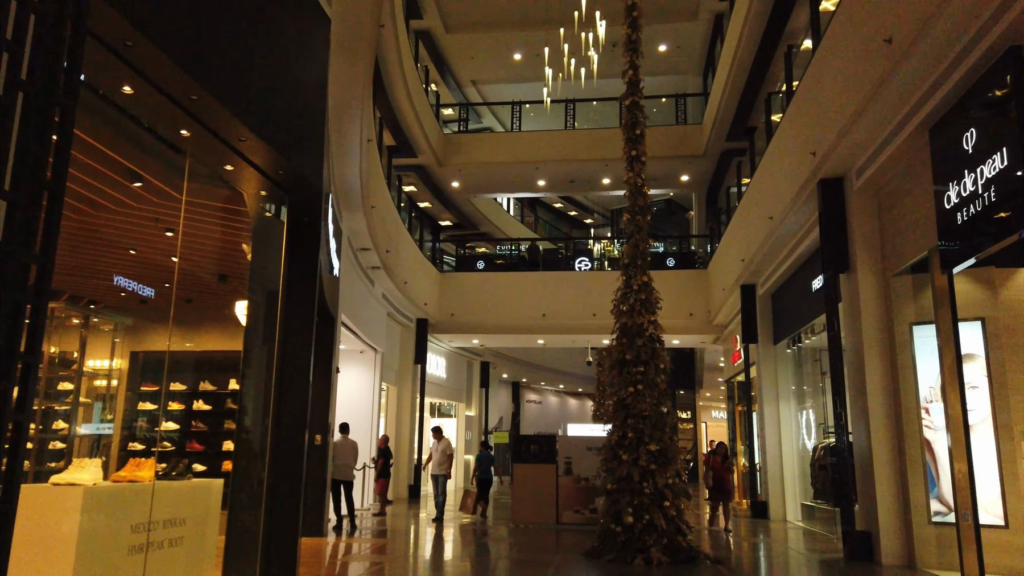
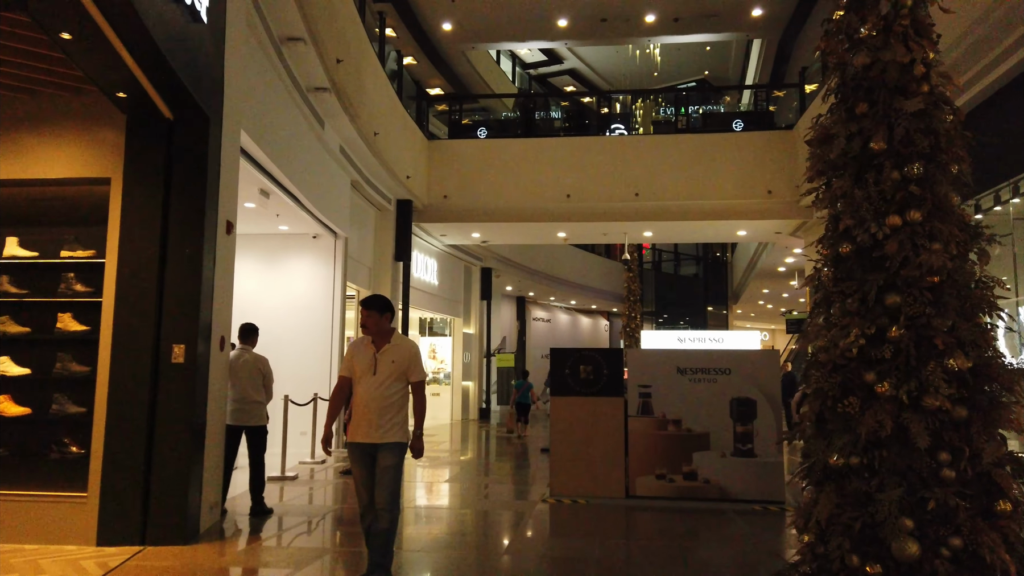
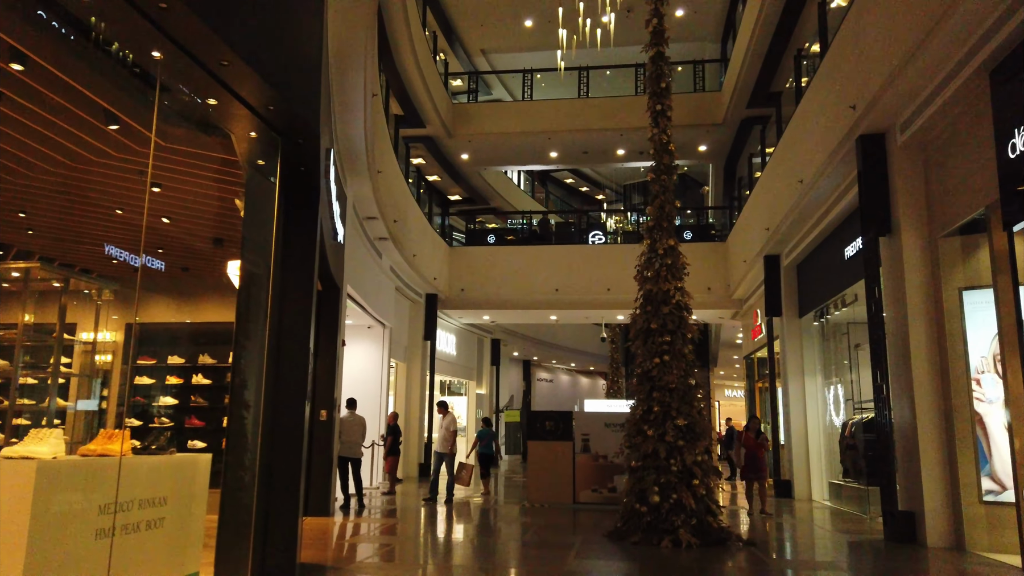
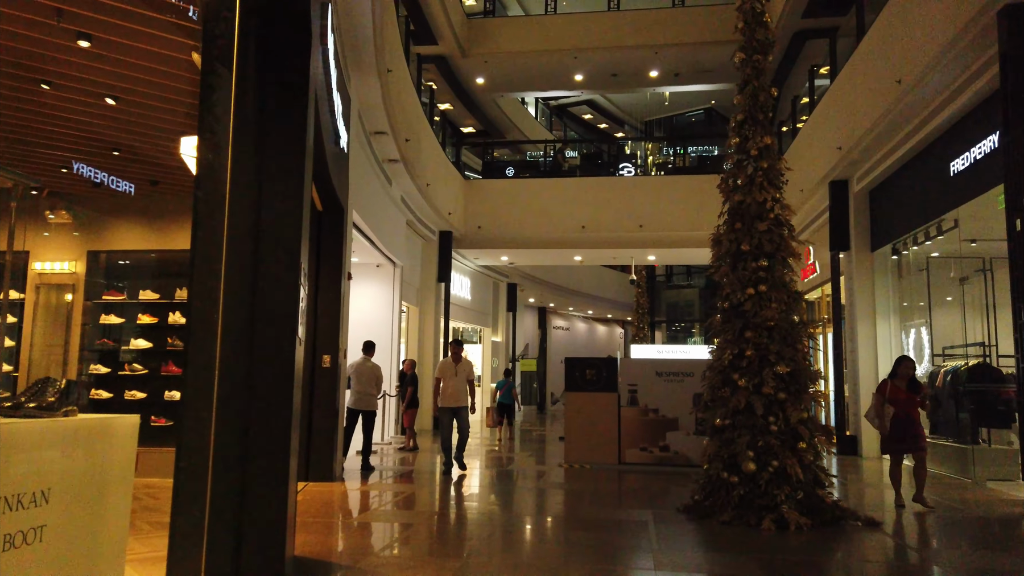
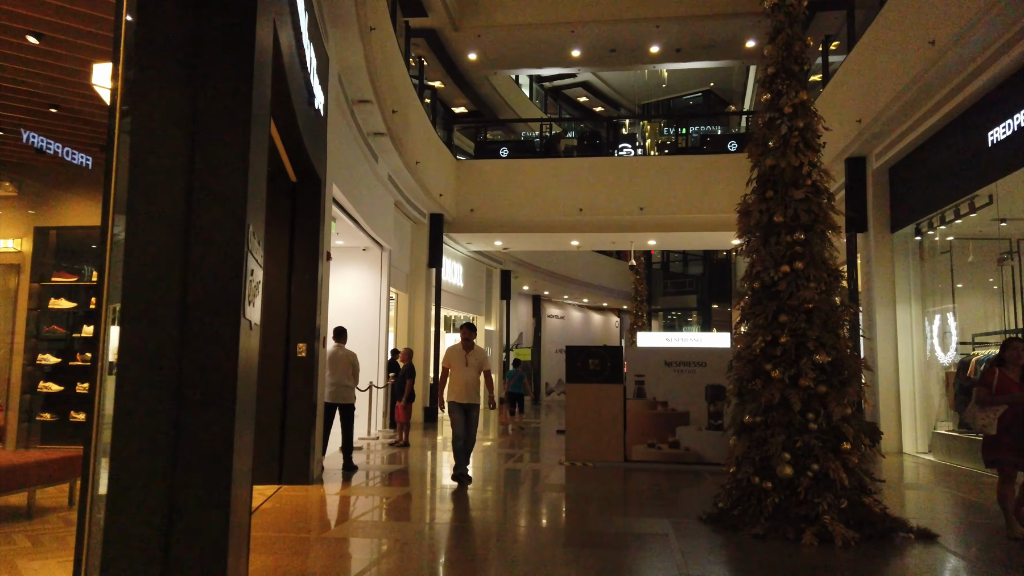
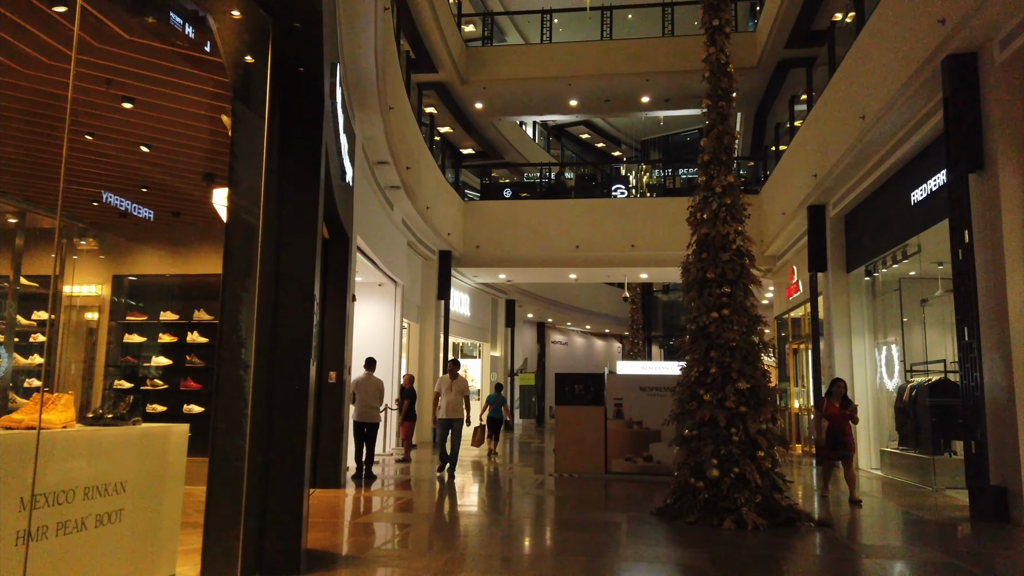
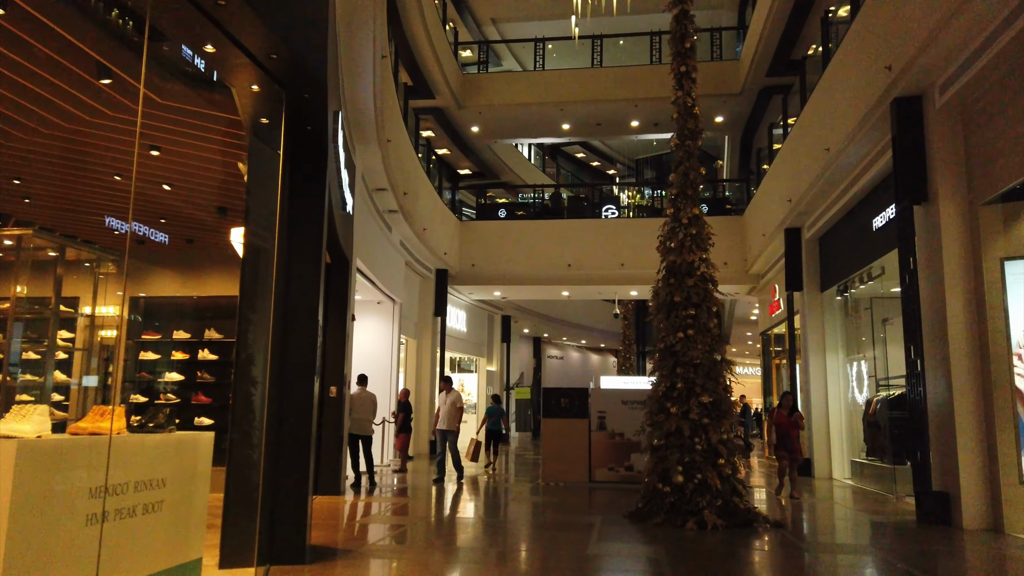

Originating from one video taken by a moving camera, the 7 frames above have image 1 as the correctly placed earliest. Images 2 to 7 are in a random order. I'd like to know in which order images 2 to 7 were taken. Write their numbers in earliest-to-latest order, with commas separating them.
3, 7, 6, 4, 5, 2
